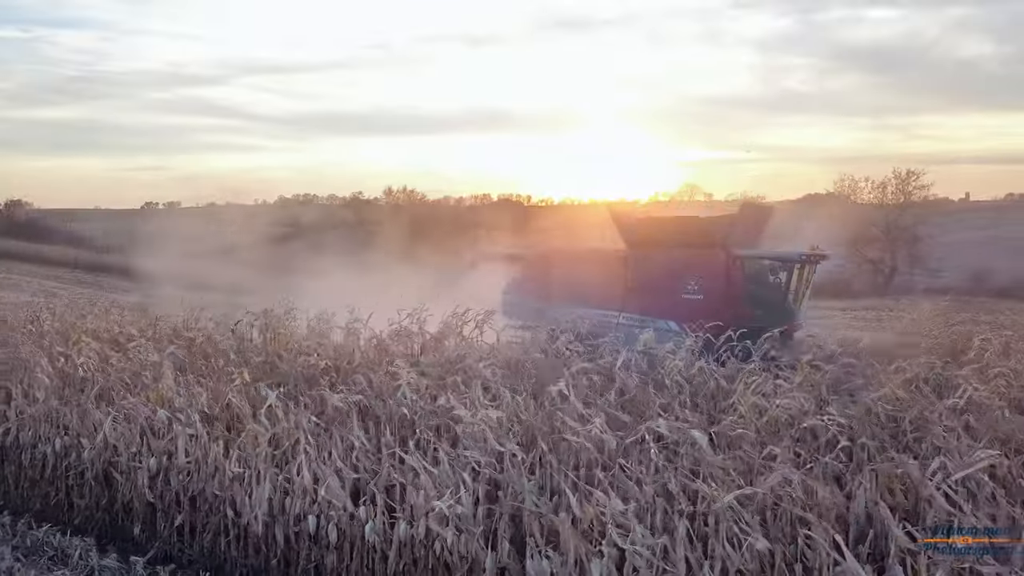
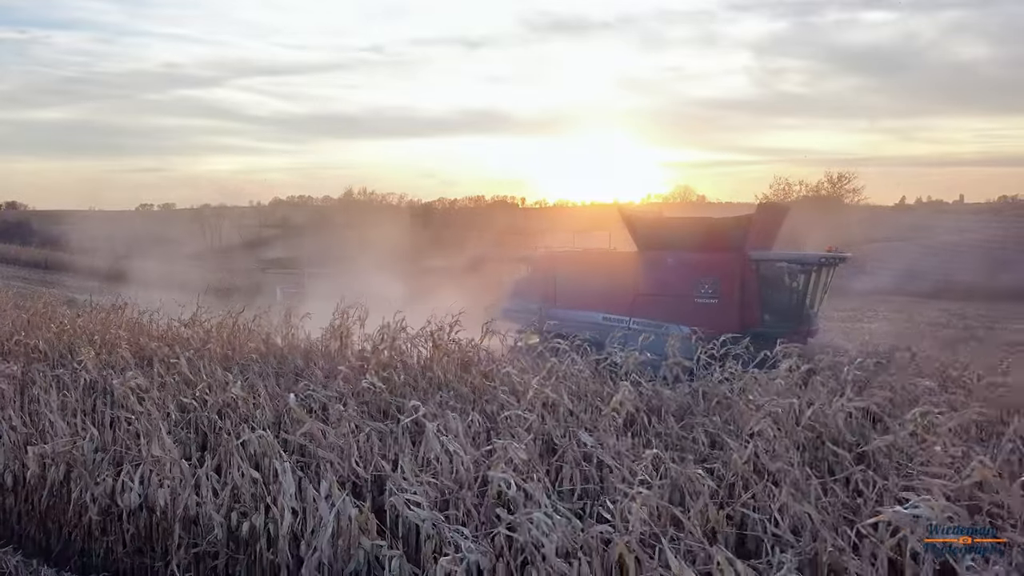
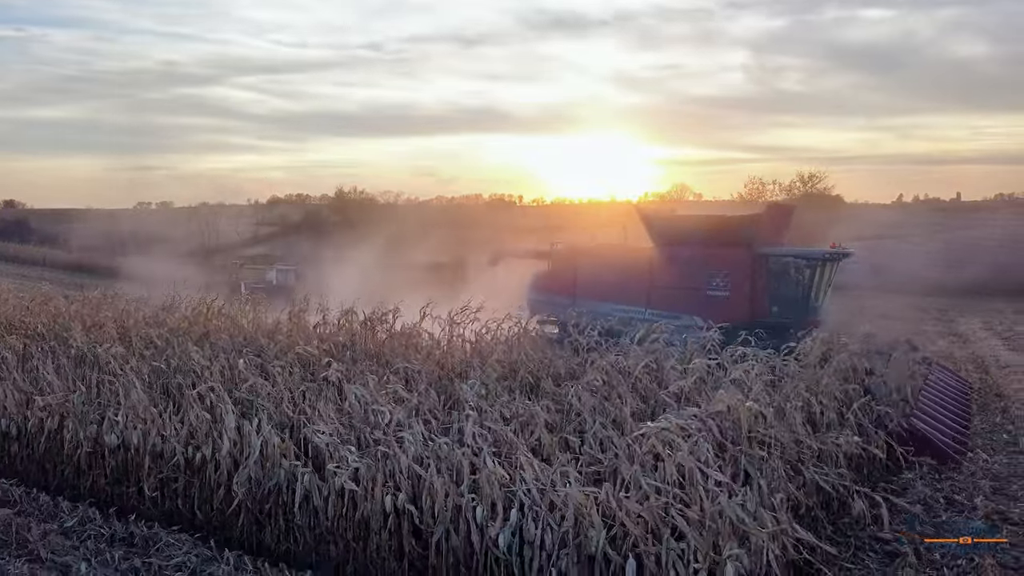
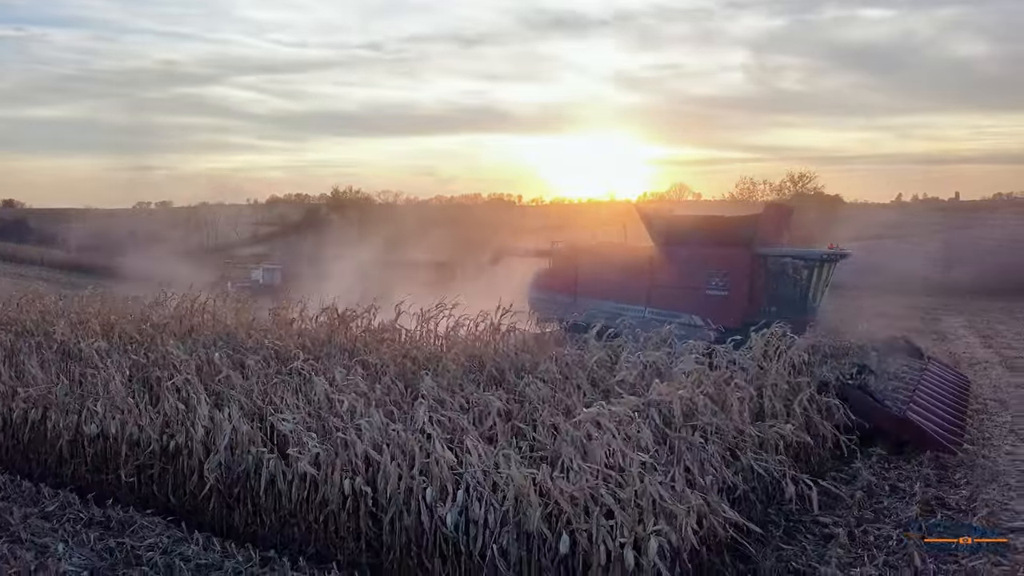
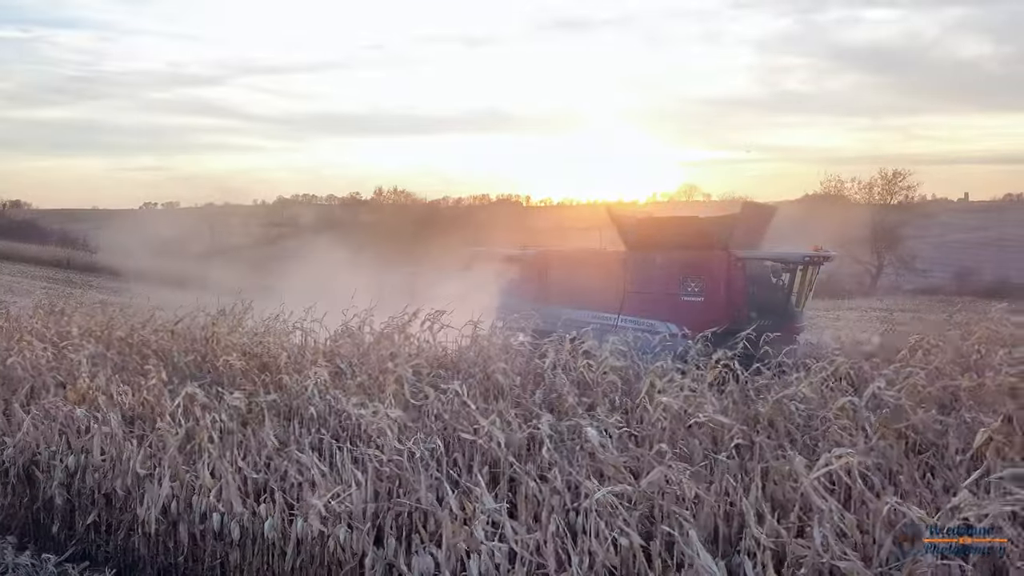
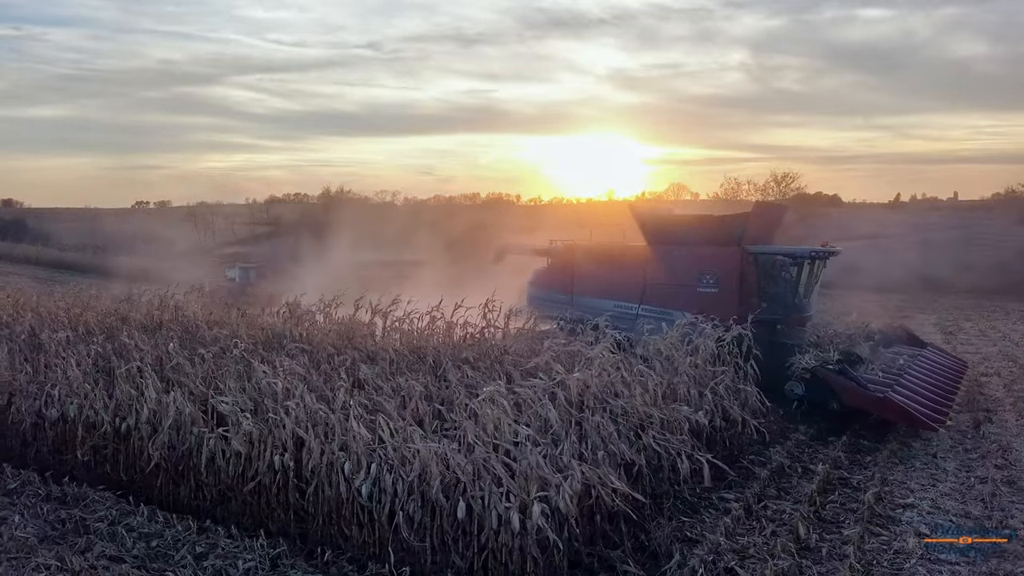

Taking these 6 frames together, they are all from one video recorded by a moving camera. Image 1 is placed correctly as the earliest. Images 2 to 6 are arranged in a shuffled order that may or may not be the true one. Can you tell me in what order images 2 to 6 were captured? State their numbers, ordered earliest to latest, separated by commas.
5, 2, 3, 4, 6
